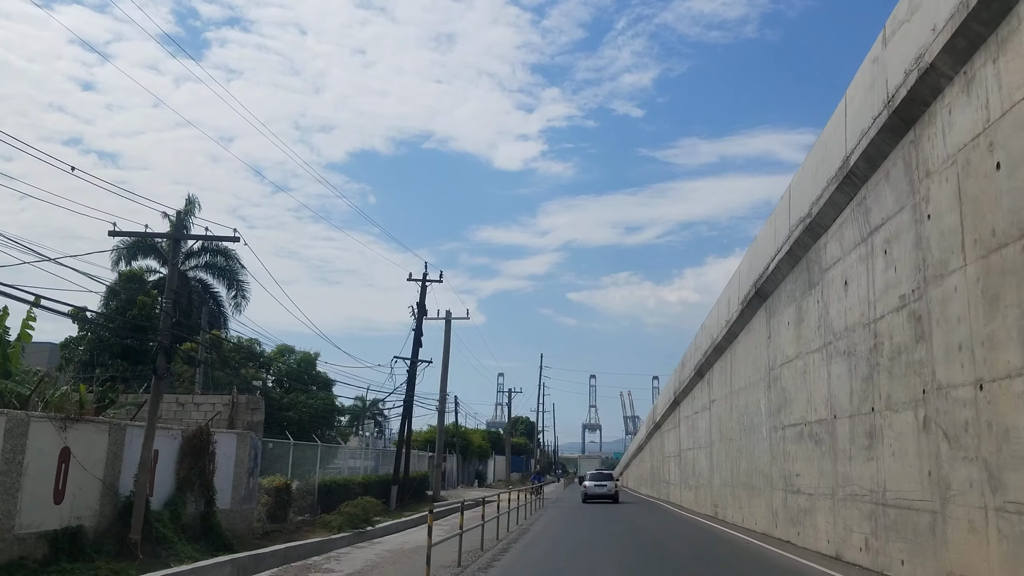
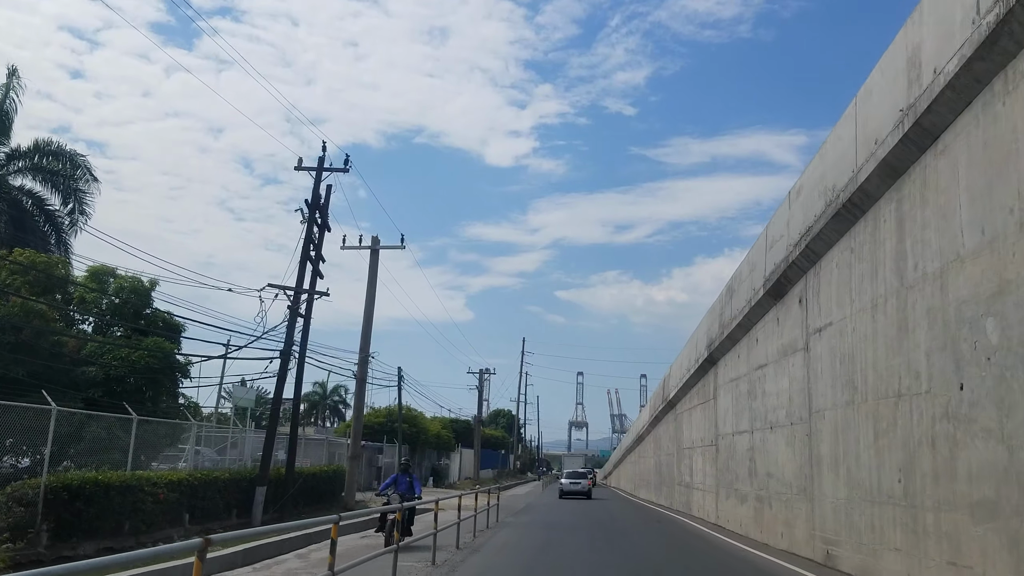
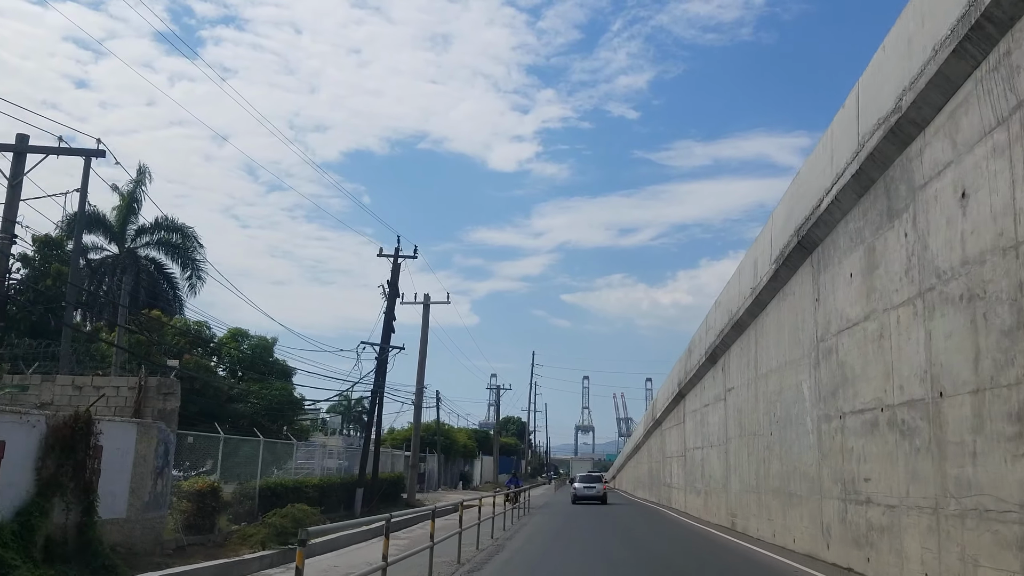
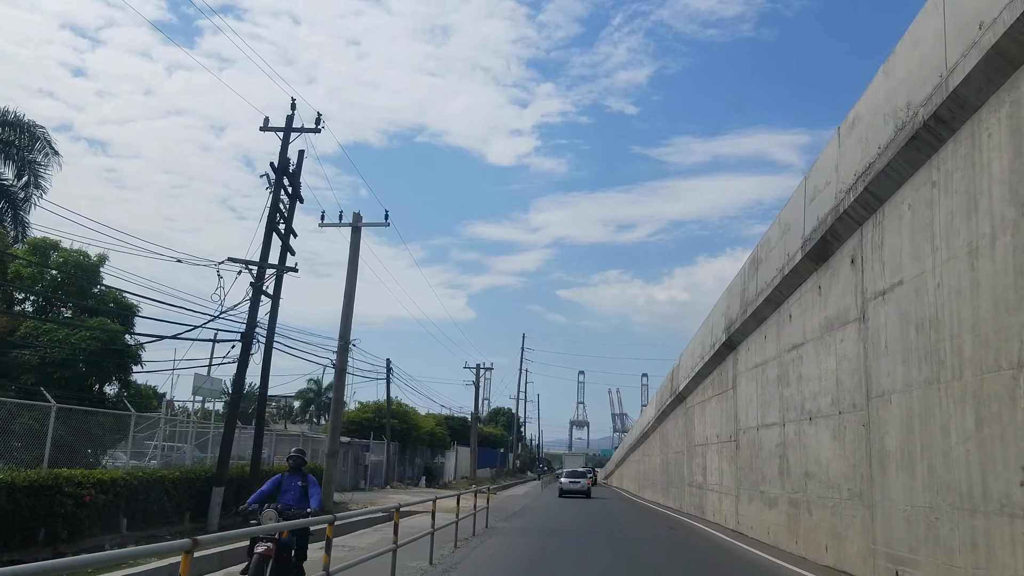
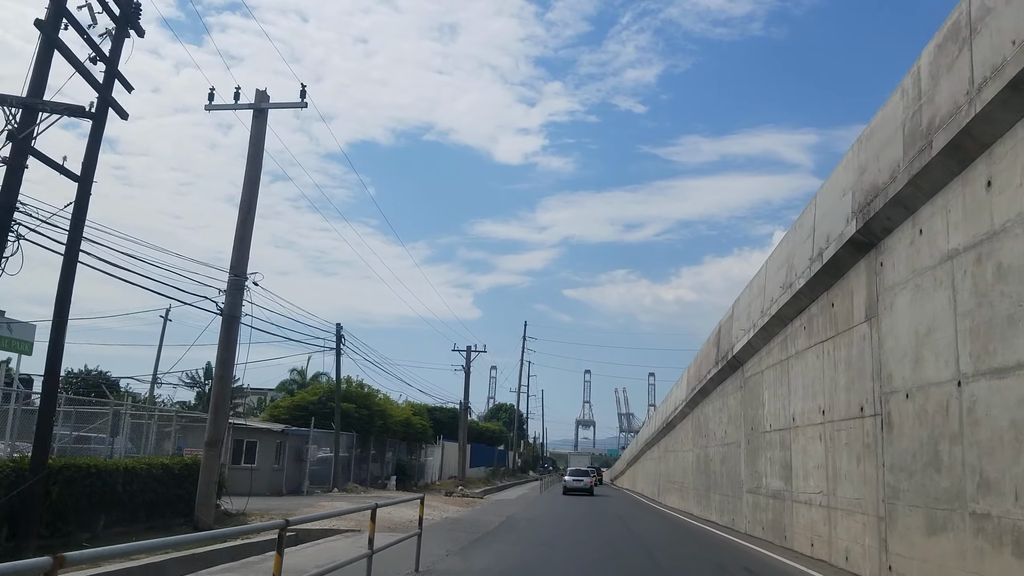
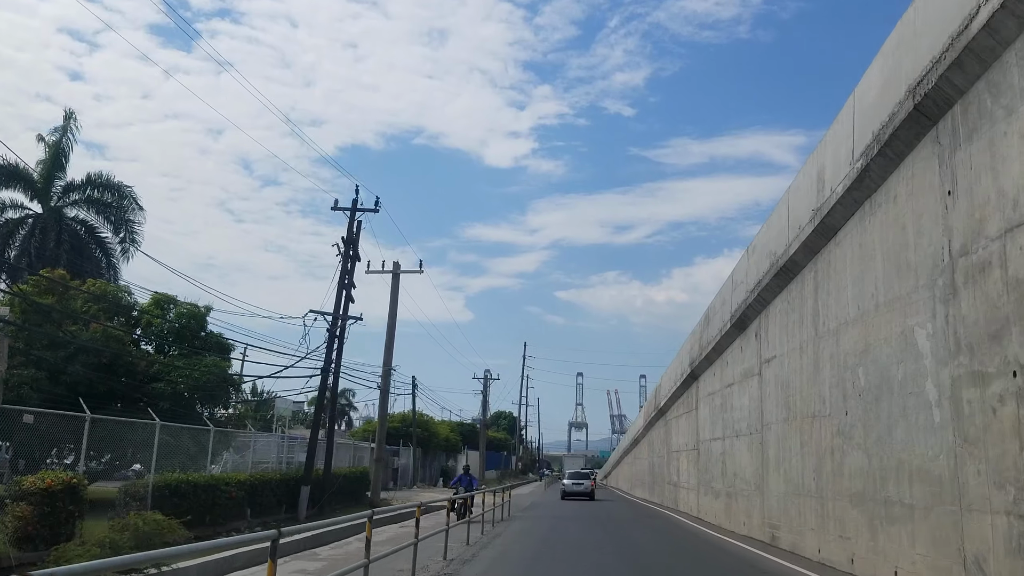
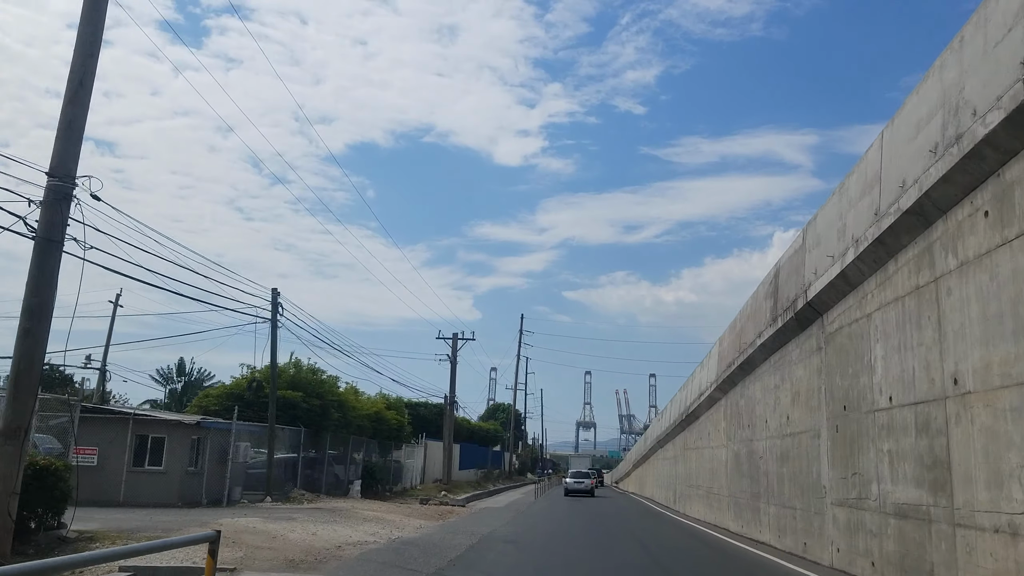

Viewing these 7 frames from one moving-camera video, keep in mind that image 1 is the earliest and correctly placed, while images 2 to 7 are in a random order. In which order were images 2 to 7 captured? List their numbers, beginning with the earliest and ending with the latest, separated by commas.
3, 6, 2, 4, 5, 7
